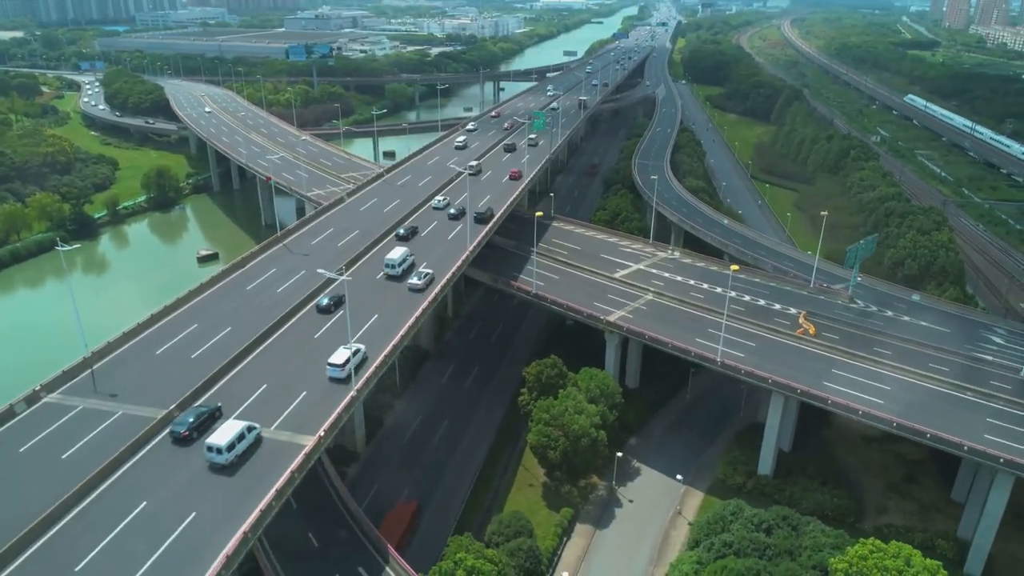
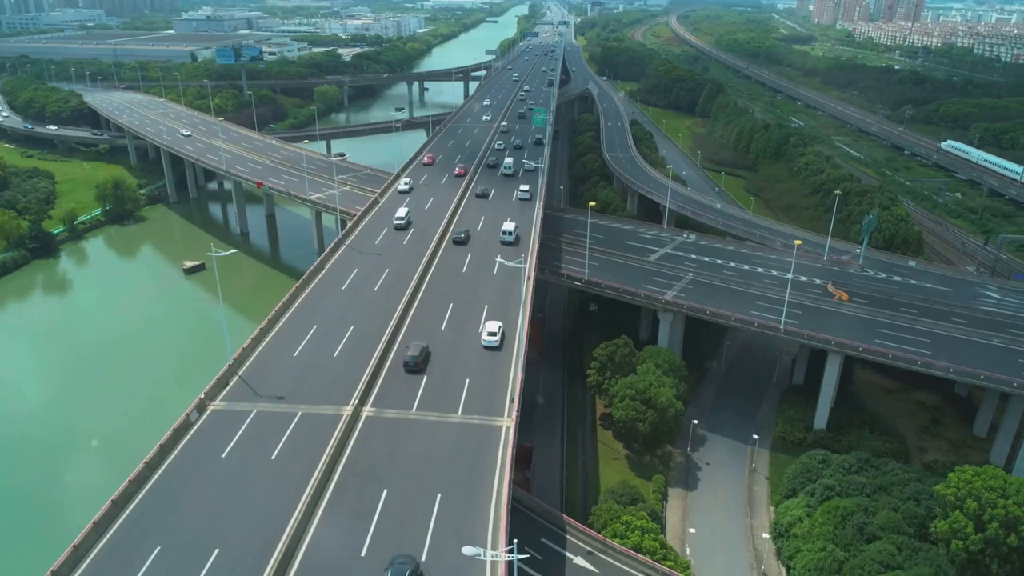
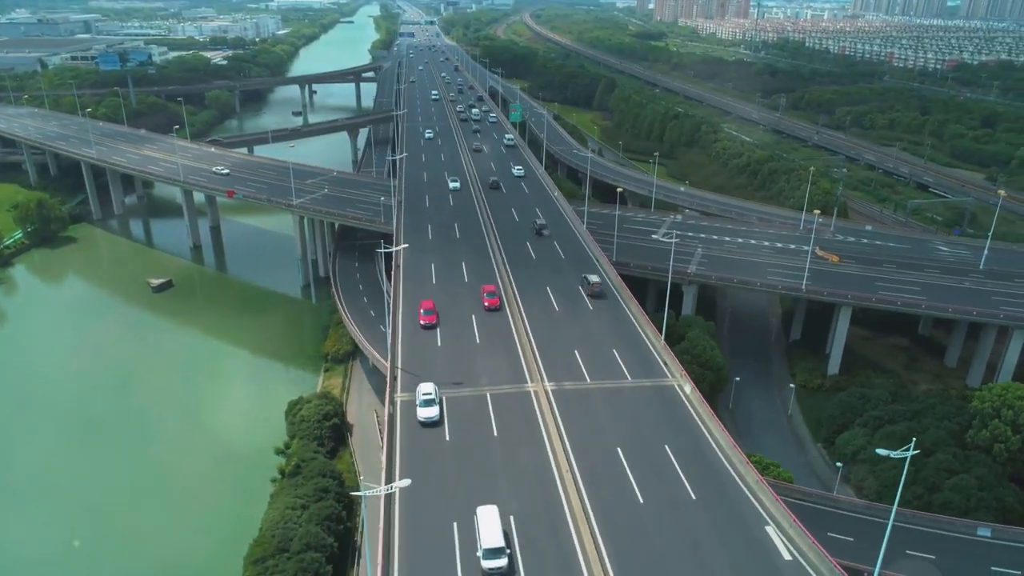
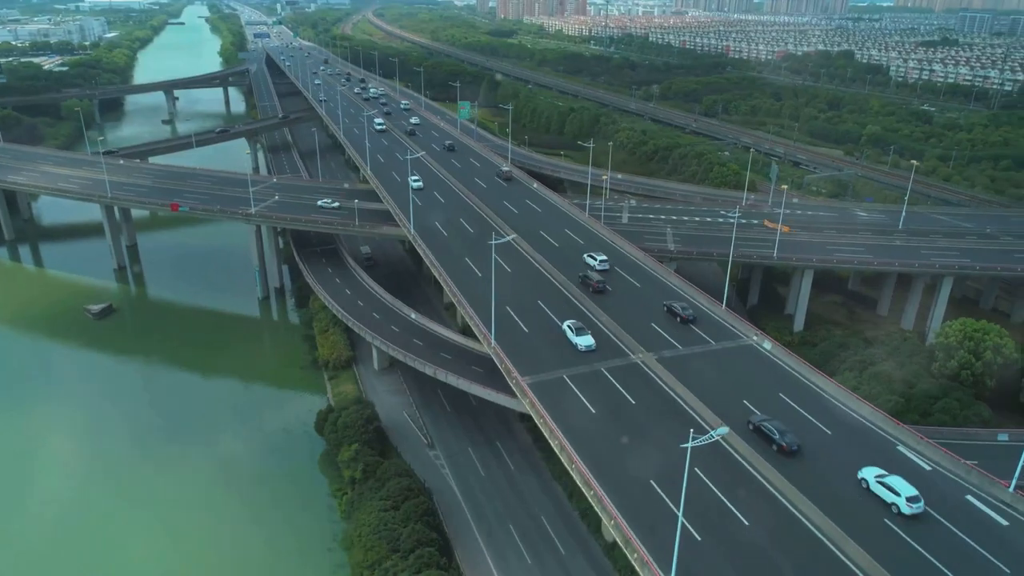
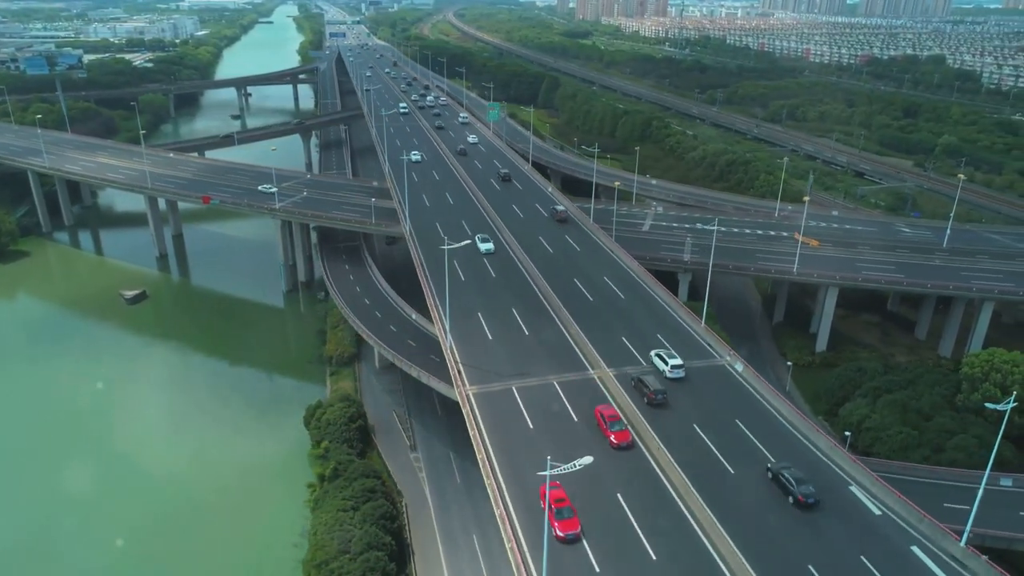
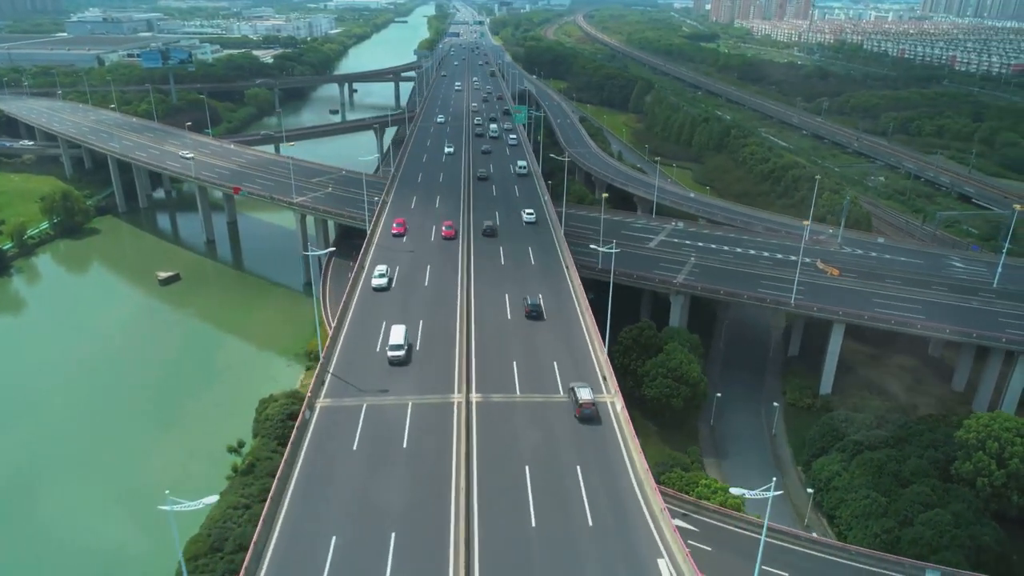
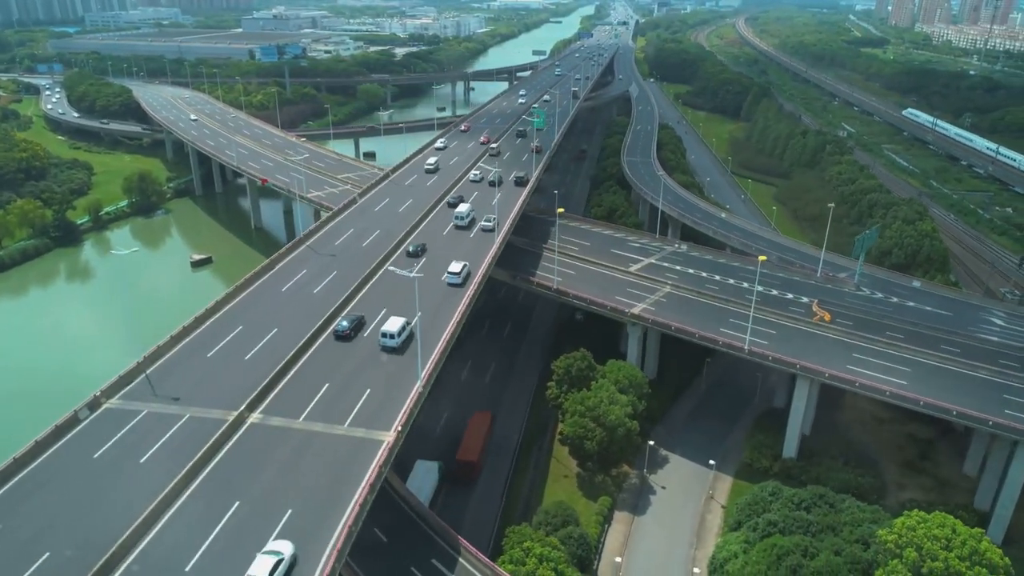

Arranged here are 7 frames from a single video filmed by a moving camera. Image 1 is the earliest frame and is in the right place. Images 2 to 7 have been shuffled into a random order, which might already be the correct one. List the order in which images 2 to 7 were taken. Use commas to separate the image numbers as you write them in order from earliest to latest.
7, 2, 6, 3, 5, 4
